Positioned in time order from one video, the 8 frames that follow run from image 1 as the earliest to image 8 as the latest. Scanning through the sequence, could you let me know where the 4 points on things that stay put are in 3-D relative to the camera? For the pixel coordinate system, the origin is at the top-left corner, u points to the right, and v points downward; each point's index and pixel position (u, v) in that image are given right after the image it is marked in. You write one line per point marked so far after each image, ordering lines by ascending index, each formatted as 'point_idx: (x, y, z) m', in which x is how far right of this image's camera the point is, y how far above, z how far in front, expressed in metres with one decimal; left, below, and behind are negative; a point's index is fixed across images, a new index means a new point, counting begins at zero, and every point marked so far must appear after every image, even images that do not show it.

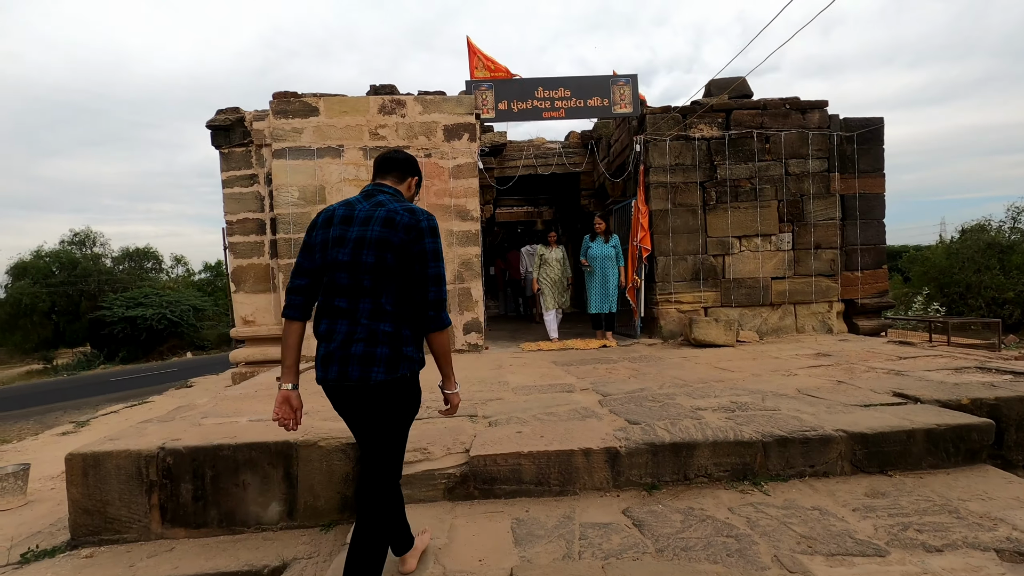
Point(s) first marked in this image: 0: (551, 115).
0: (+0.5, +2.1, +6.4) m
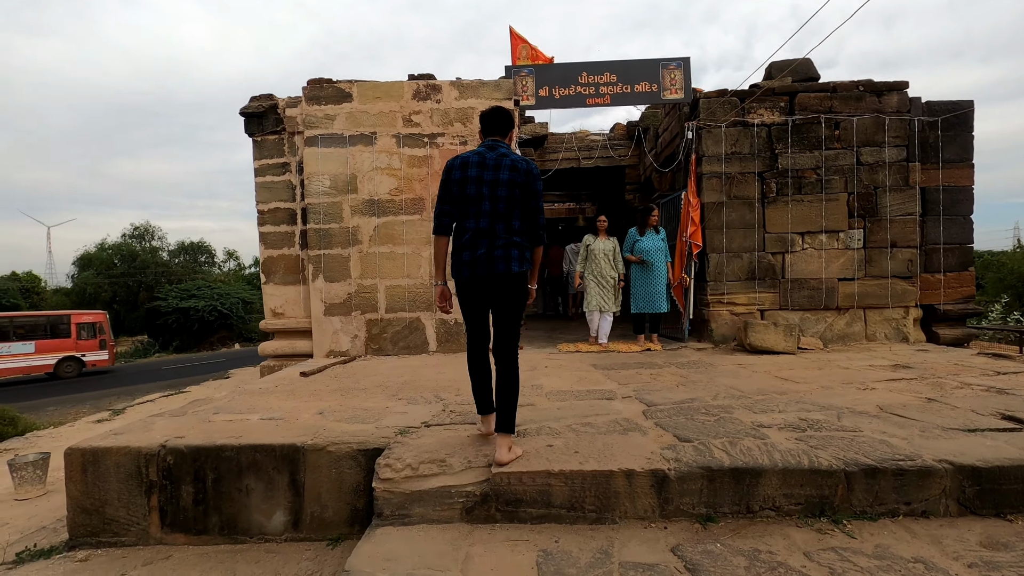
0: (+0.9, +2.1, +6.0) m
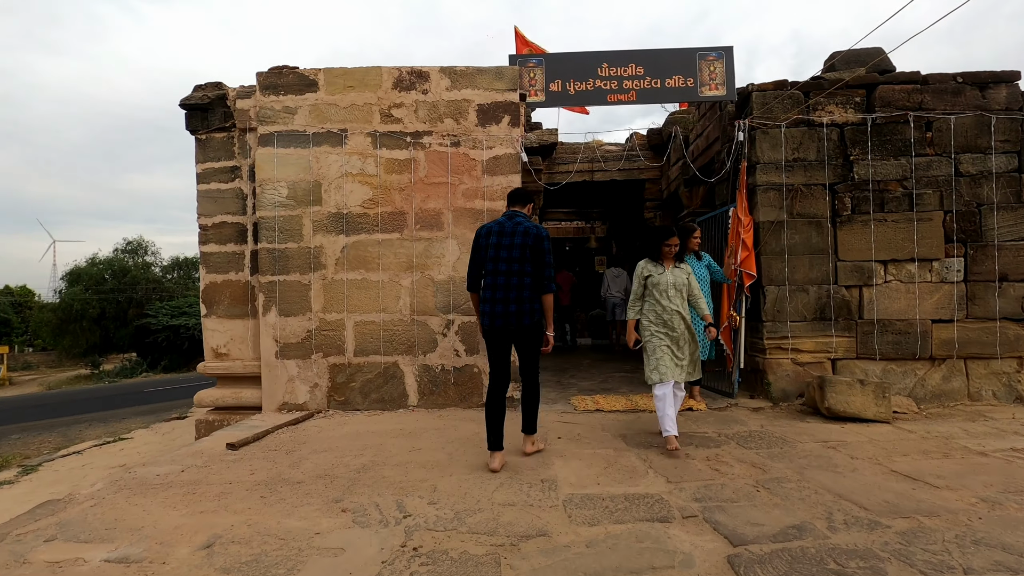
0: (+1.0, +1.8, +5.0) m
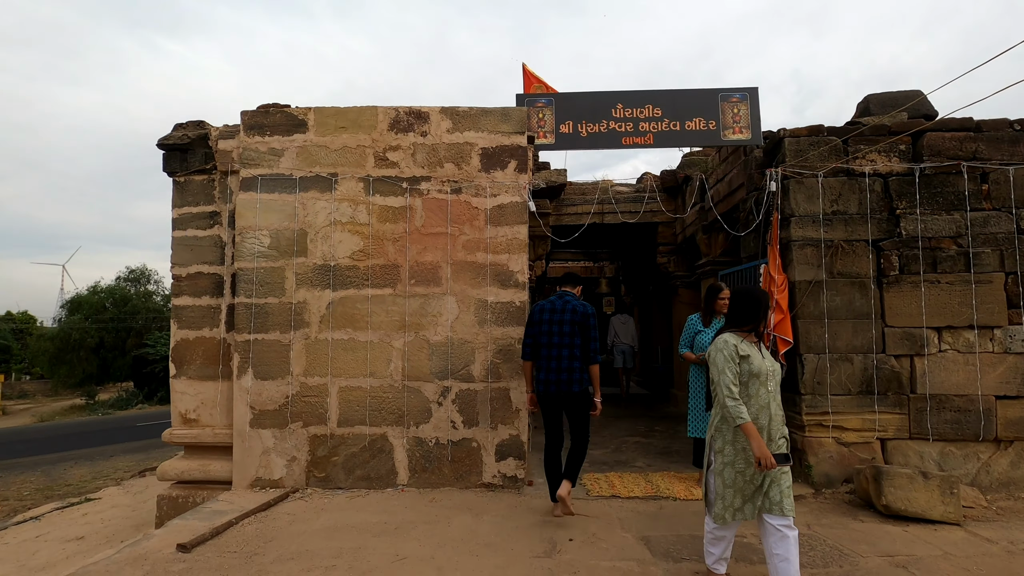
0: (+1.1, +1.3, +4.6) m
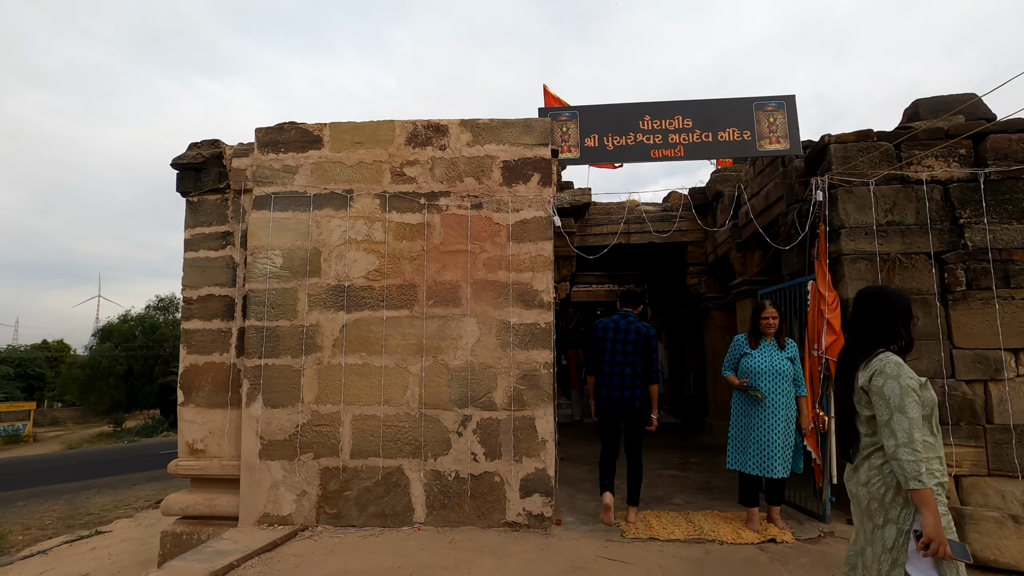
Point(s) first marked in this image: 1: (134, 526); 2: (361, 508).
0: (+1.2, +1.1, +4.4) m
1: (-4.0, -2.5, +5.7) m
2: (-1.0, -1.4, +3.4) m
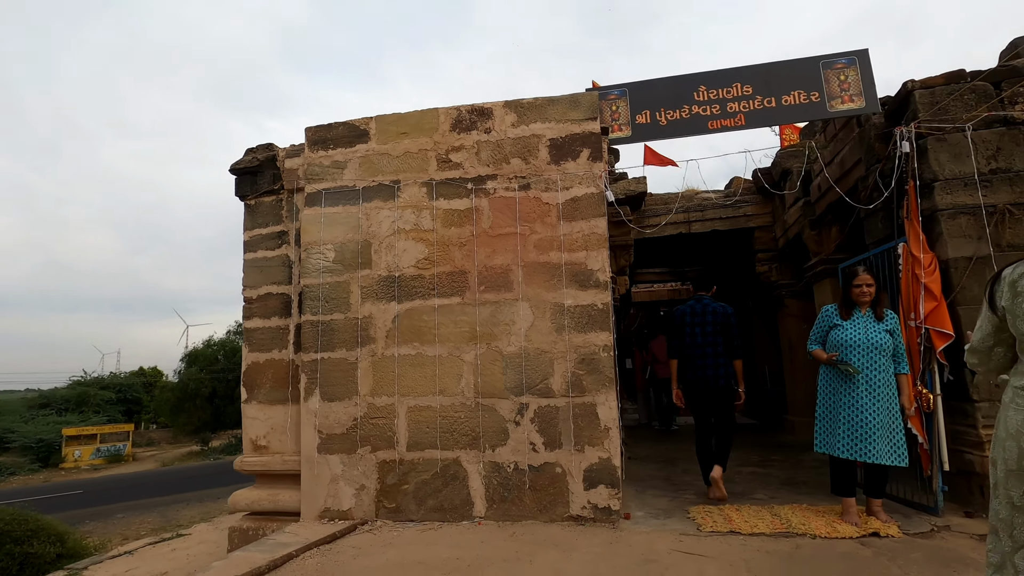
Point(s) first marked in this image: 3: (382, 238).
0: (+1.6, +1.2, +4.1) m
1: (-3.3, -2.7, +5.9) m
2: (-0.6, -1.3, +3.3) m
3: (-0.9, +0.3, +3.6) m
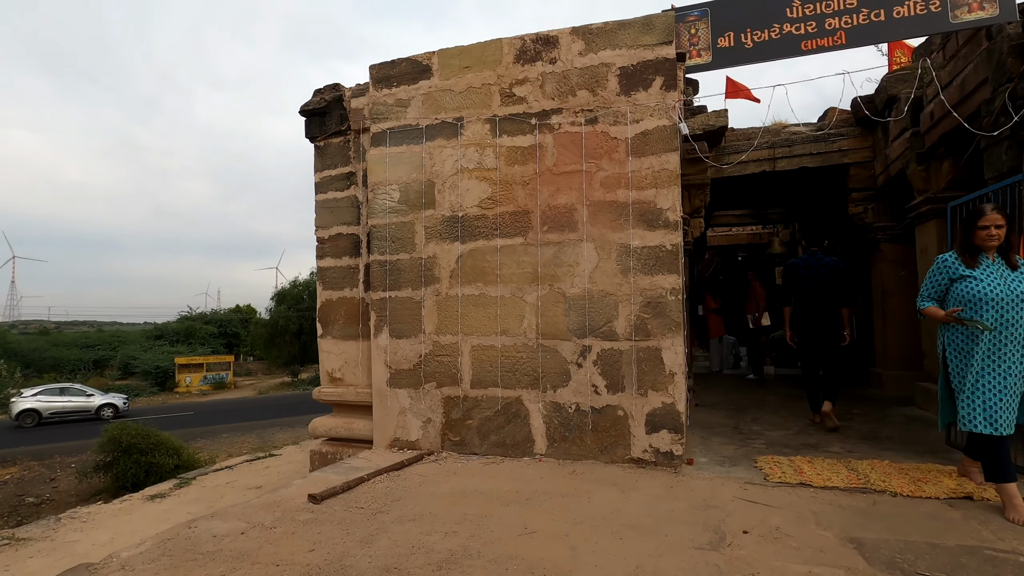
0: (+2.1, +1.7, +3.7) m
1: (-2.6, -2.0, +6.5) m
2: (-0.2, -0.9, +3.4) m
3: (-0.4, +0.7, +3.5) m
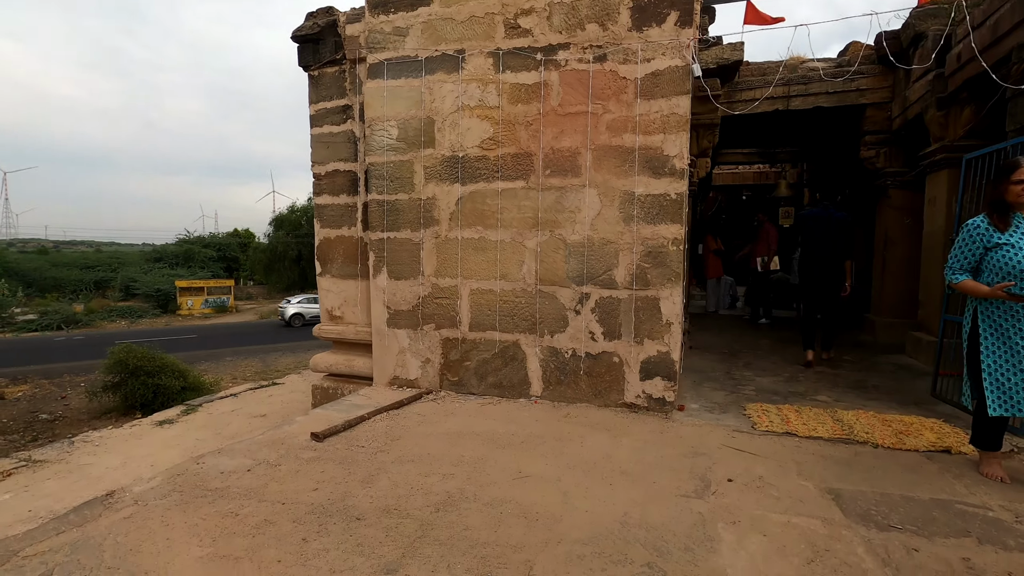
0: (+2.1, +2.0, +3.4) m
1: (-2.6, -1.2, +6.7) m
2: (-0.2, -0.6, +3.5) m
3: (-0.4, +1.1, +3.4) m
